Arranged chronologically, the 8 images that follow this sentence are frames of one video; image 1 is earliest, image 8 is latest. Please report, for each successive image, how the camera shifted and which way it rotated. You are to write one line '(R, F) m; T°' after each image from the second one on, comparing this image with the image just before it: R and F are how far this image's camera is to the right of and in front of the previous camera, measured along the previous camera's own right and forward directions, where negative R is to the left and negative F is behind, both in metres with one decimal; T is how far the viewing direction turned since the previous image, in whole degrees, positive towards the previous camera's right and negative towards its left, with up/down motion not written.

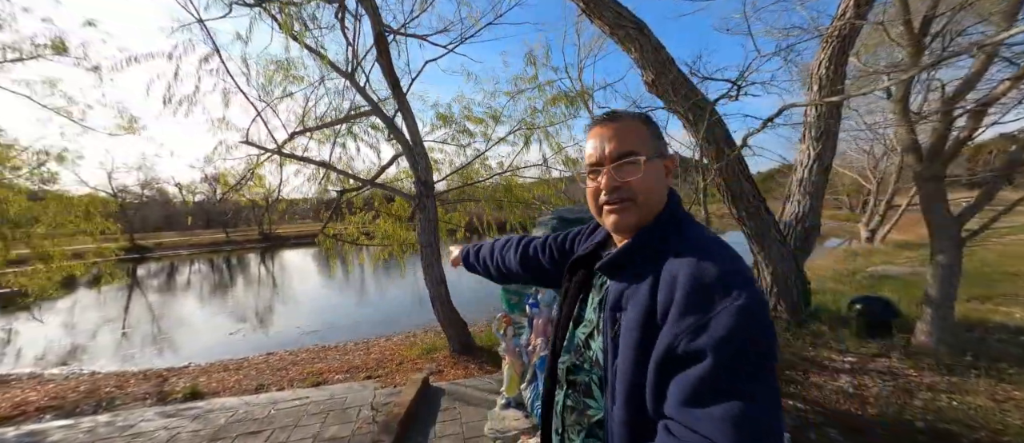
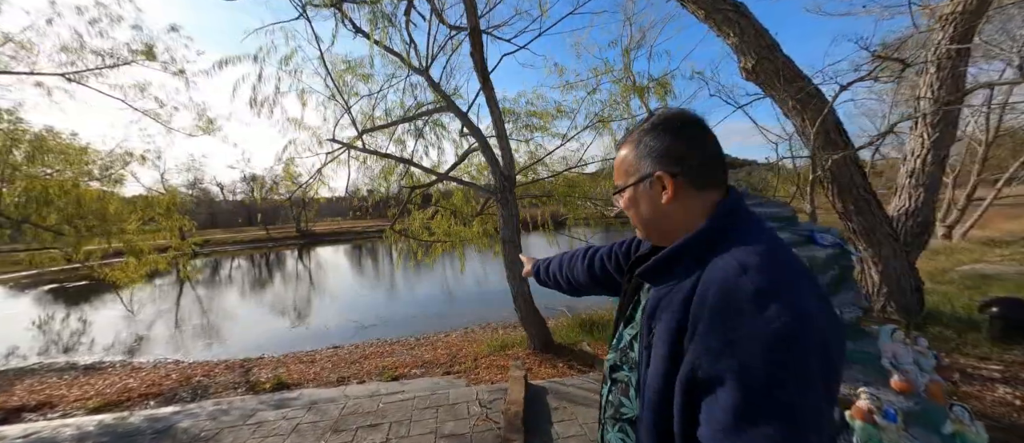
(-0.7, +0.1) m; -4°
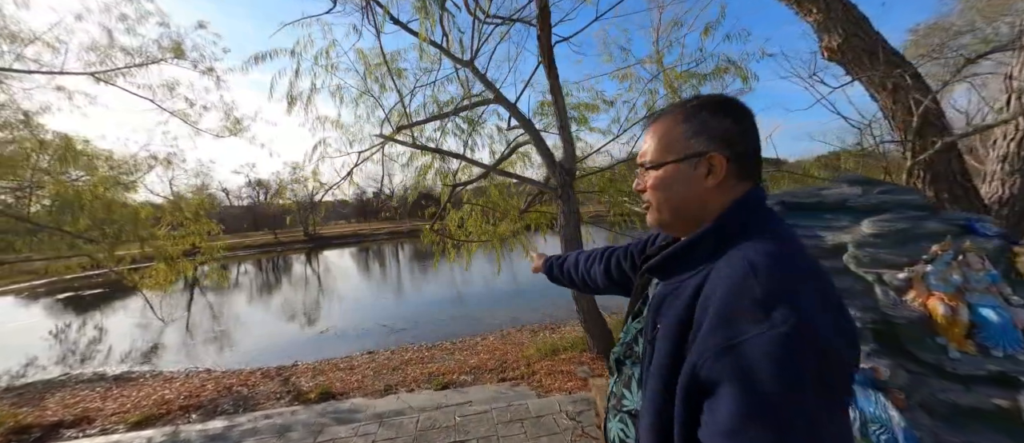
(-0.7, +0.3) m; 0°
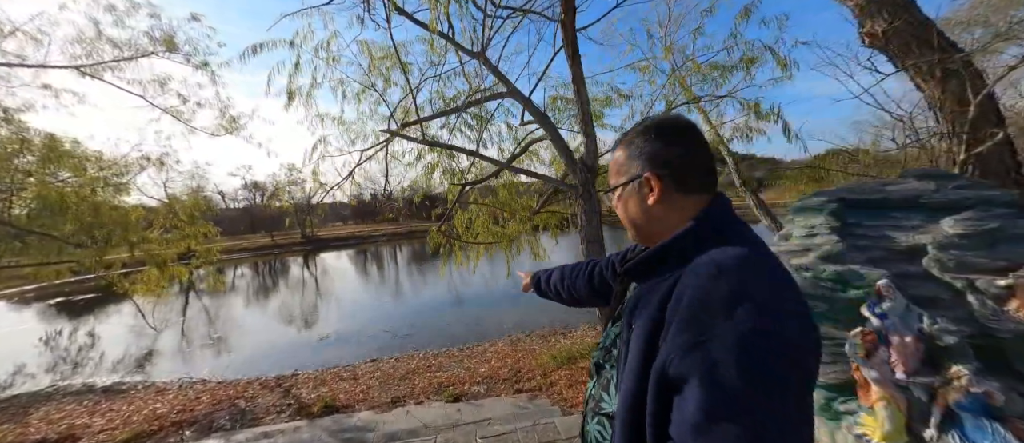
(-0.2, +0.3) m; 0°
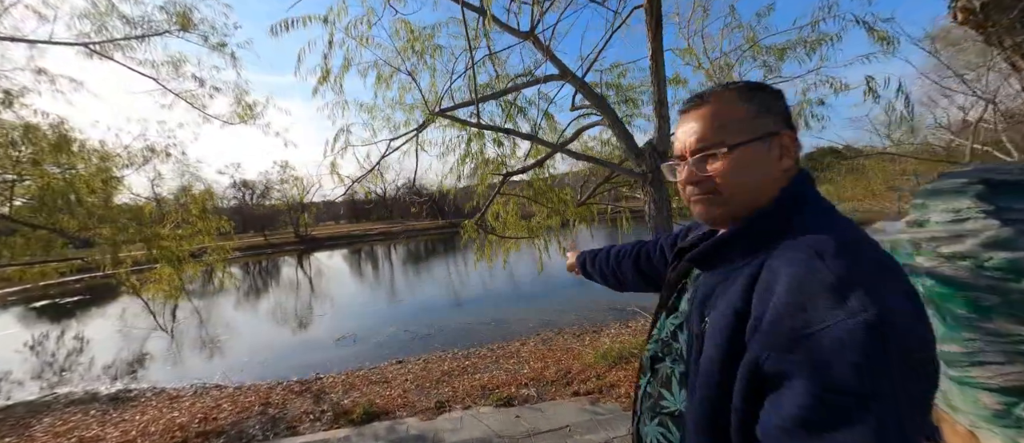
(-0.7, +0.3) m; +1°
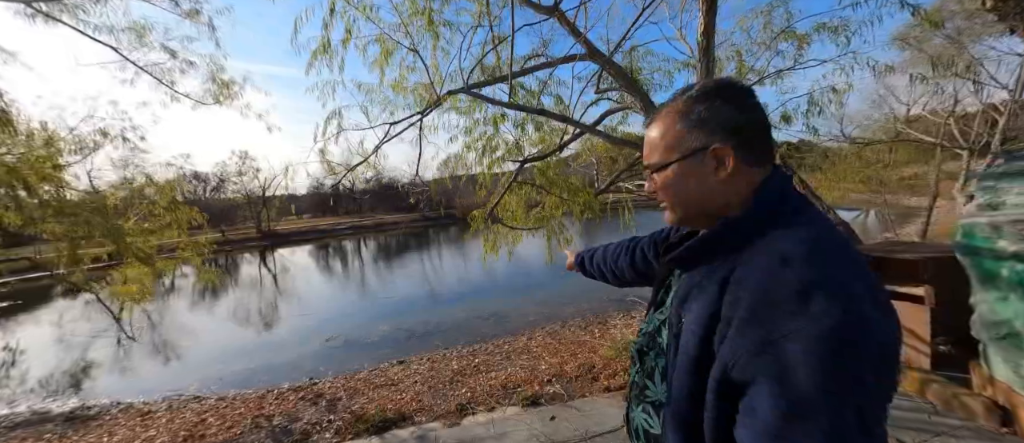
(-0.6, +0.3) m; +5°
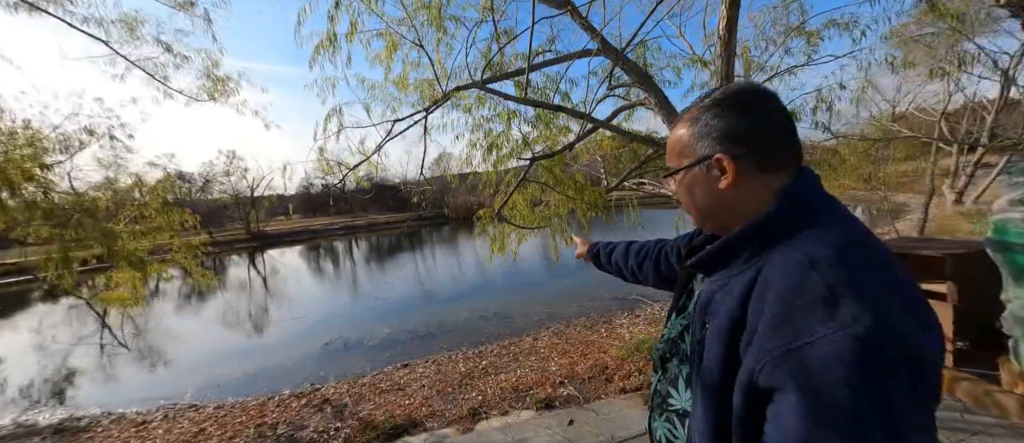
(-0.2, +0.1) m; +1°
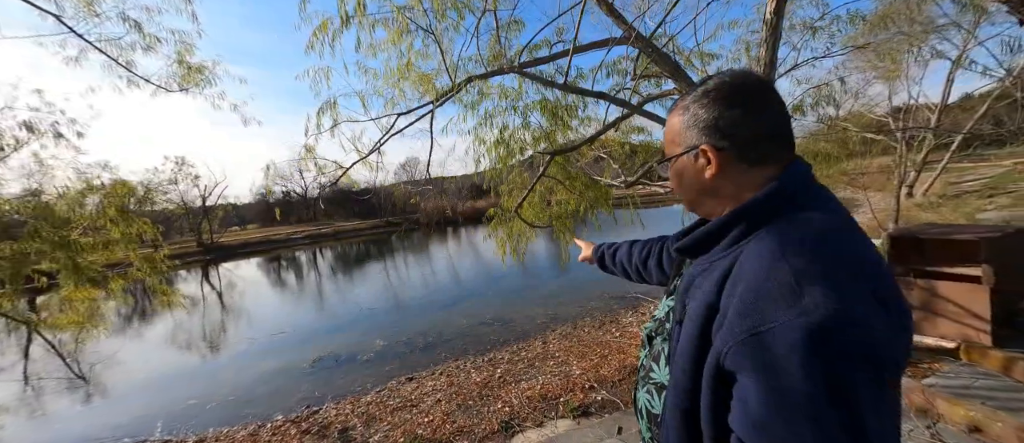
(-0.6, +0.3) m; +5°
